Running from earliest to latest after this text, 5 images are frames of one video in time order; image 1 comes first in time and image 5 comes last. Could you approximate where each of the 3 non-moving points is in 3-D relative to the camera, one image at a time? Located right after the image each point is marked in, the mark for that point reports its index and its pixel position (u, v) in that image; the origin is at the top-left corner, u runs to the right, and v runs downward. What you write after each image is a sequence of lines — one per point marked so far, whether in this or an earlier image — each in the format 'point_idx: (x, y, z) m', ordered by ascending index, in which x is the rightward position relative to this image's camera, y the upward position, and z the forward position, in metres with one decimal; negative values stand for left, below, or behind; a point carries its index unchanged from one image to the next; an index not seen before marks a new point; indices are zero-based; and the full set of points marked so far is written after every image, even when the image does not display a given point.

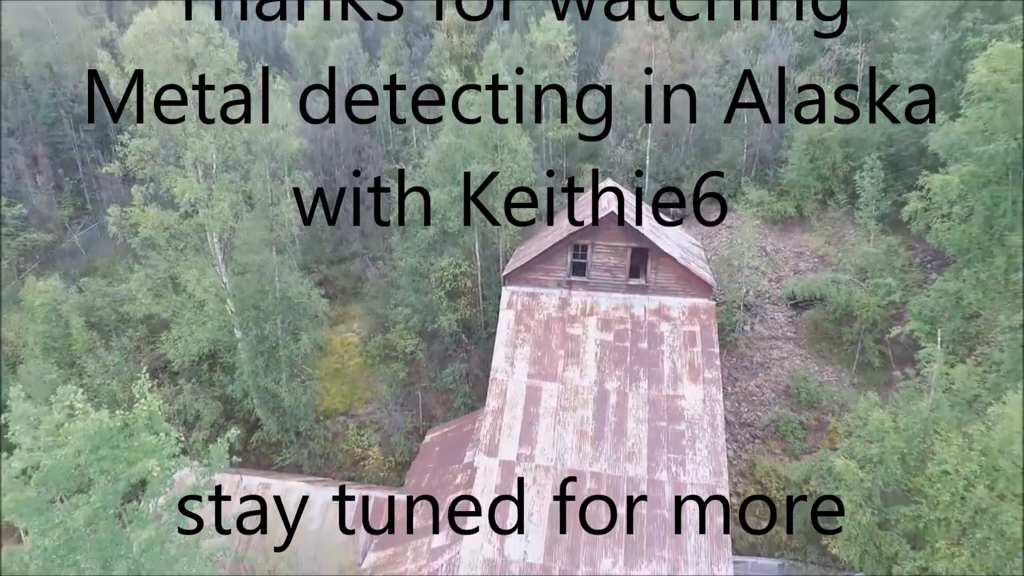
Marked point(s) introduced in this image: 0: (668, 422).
0: (+3.8, -3.2, +16.6) m
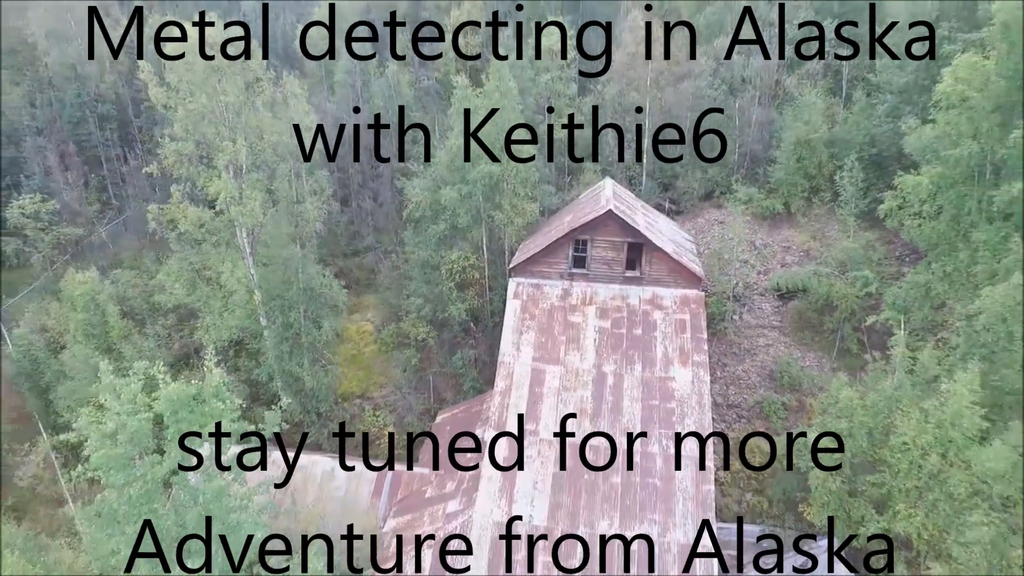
0: (+4.0, -3.0, +18.3) m
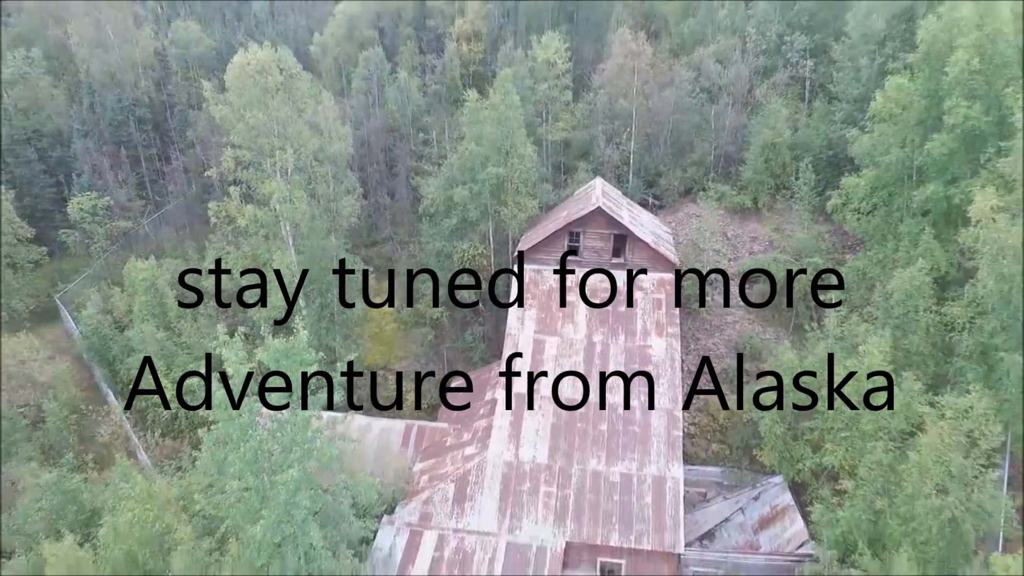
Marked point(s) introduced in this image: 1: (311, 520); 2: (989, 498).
0: (+4.2, -2.5, +22.2) m
1: (-4.6, -5.3, +15.6) m
2: (+10.5, -4.6, +15.0) m
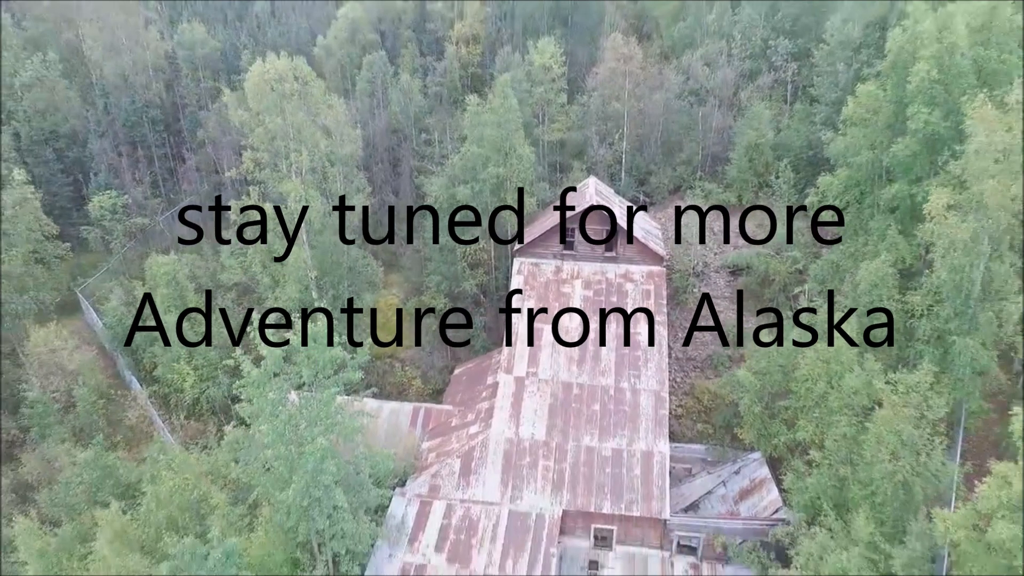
0: (+4.2, -2.2, +24.1) m
1: (-4.6, -5.1, +17.4) m
2: (+10.6, -4.4, +16.9) m
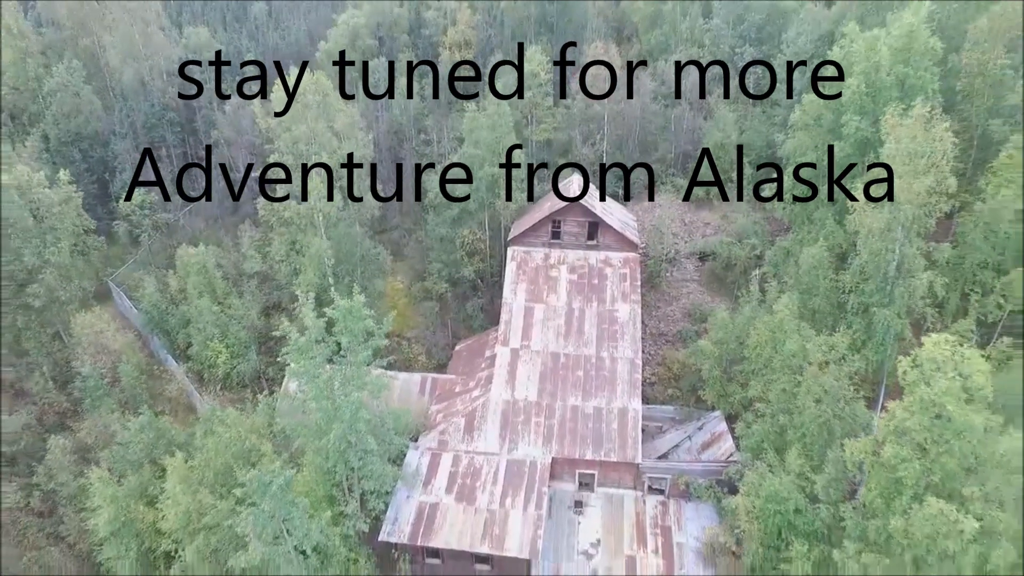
0: (+4.0, -1.5, +28.0) m
1: (-4.6, -4.6, +21.2) m
2: (+10.5, -3.7, +21.0) m
